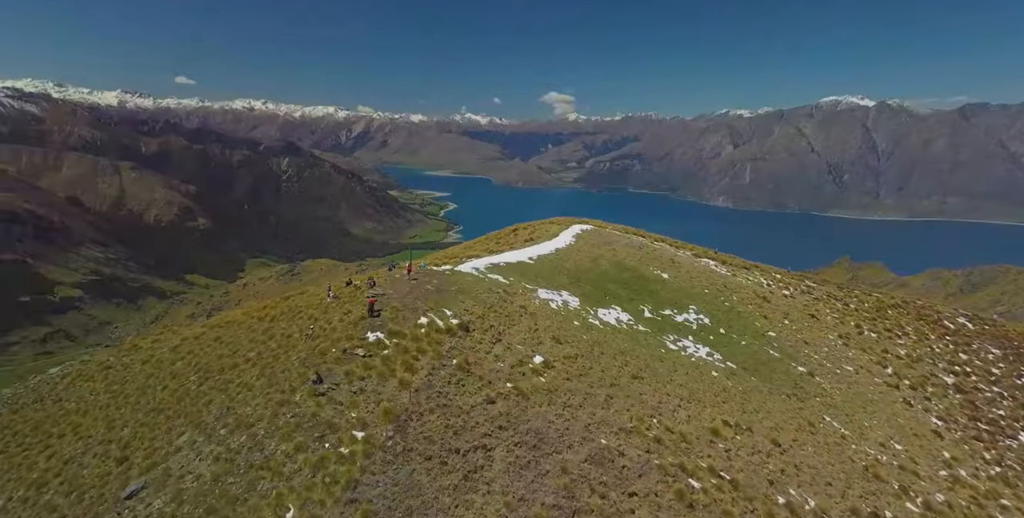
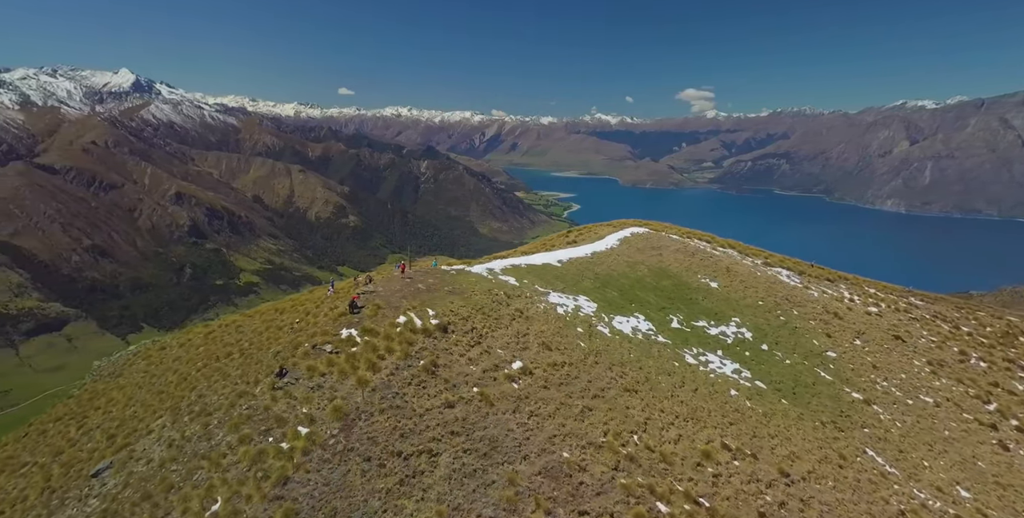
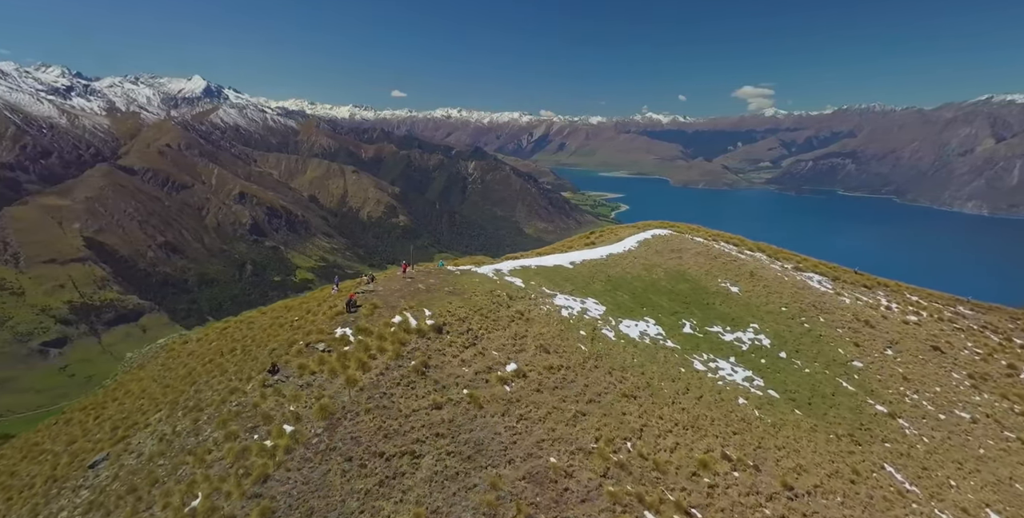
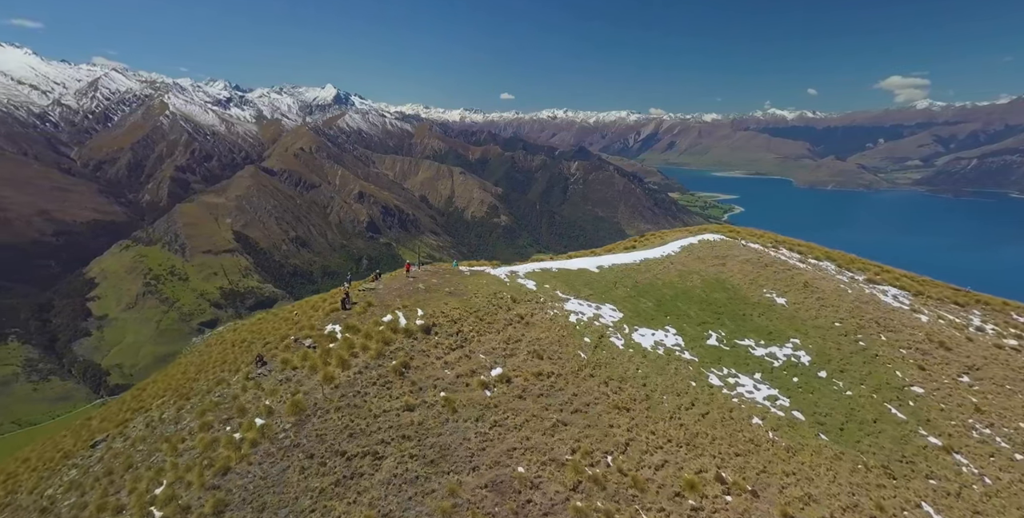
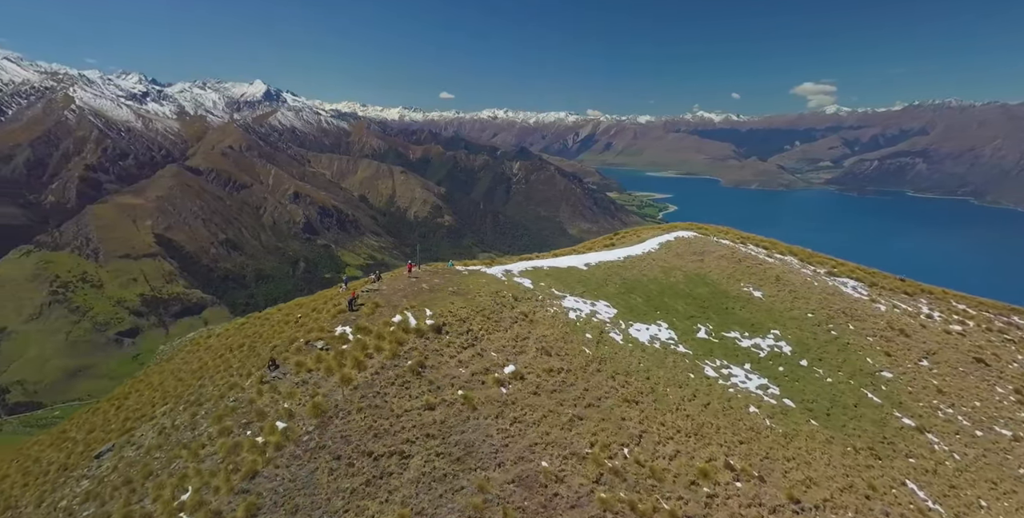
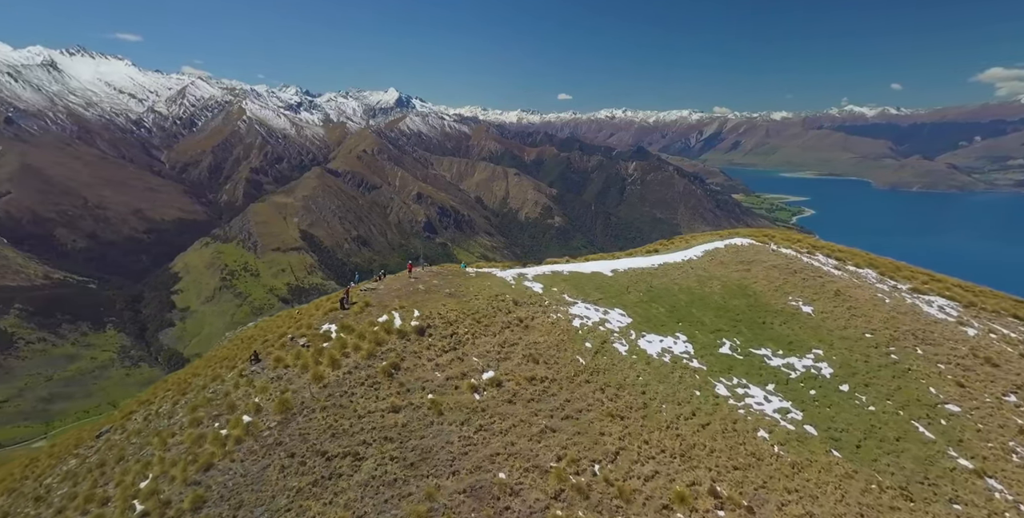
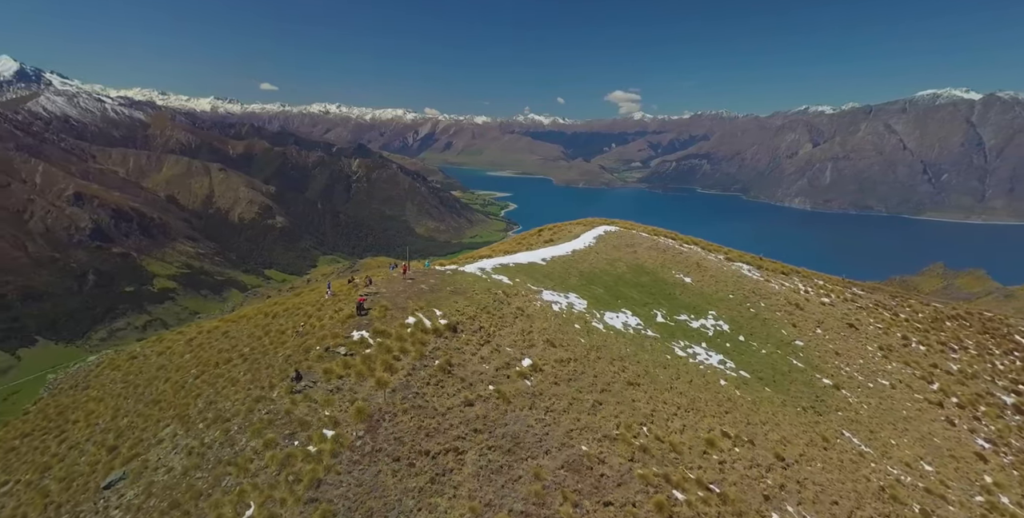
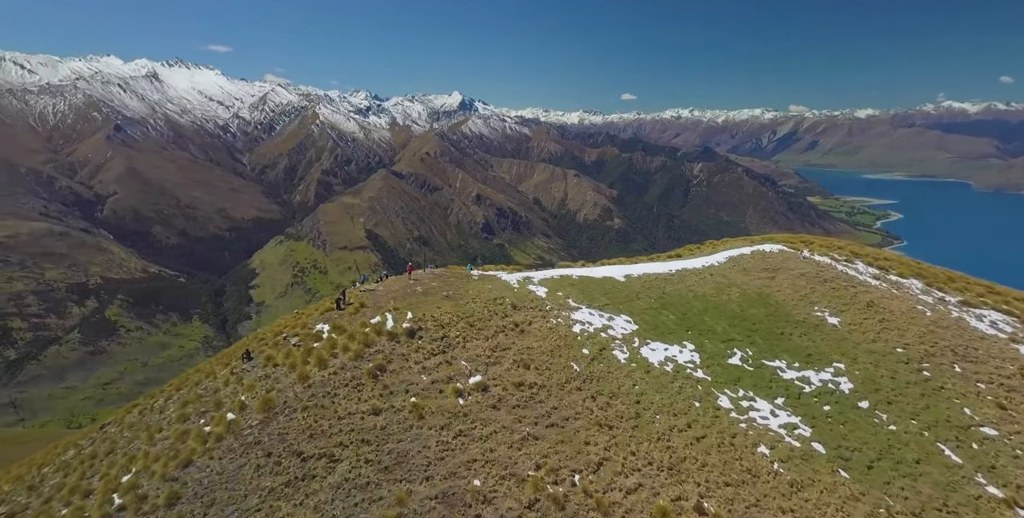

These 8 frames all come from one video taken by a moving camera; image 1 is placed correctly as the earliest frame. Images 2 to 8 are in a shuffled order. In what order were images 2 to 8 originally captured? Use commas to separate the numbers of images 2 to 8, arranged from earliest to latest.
7, 2, 3, 5, 4, 6, 8
